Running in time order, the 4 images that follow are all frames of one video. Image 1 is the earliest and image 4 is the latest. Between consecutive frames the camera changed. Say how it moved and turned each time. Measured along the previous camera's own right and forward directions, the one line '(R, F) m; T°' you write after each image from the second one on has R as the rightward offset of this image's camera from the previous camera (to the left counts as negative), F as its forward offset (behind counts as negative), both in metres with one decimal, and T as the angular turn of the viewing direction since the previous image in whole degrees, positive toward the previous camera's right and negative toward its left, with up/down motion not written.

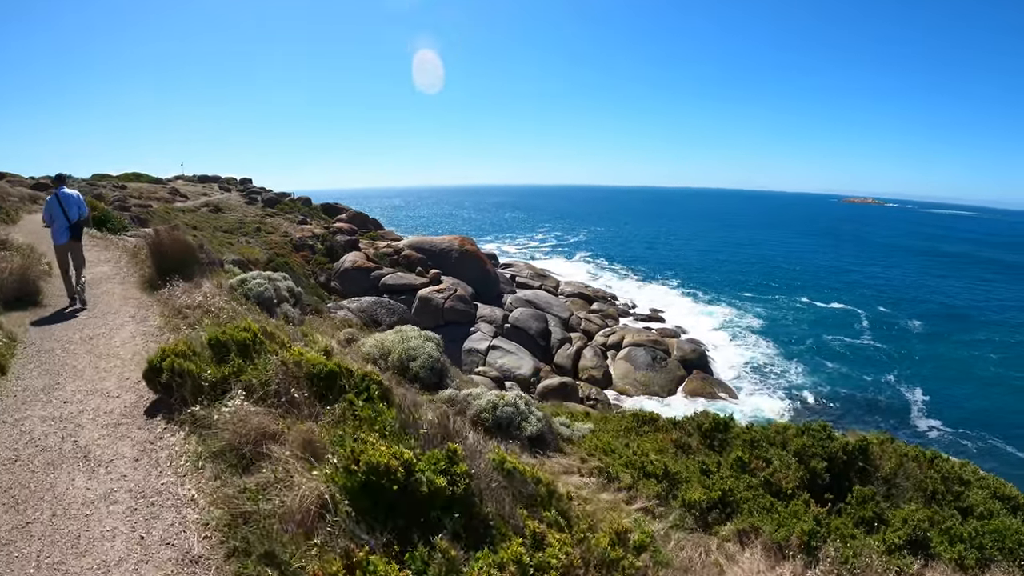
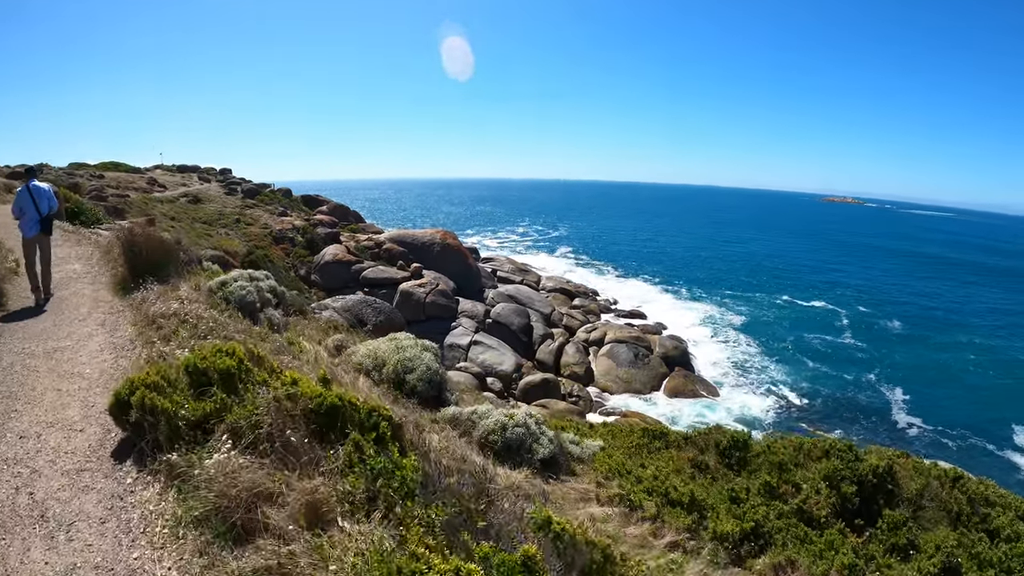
(-0.4, +0.6) m; +2°
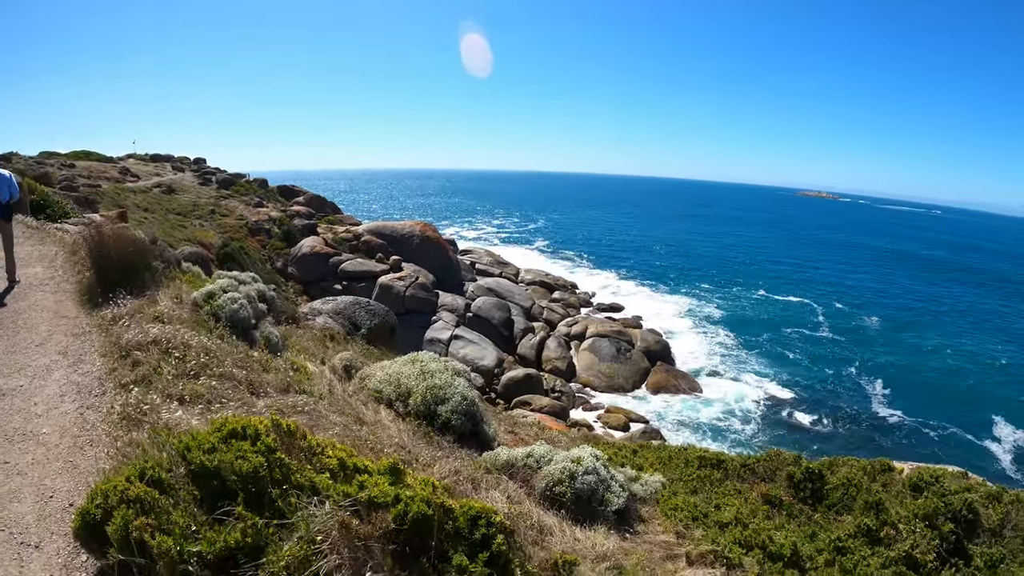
(-1.0, +1.2) m; +2°
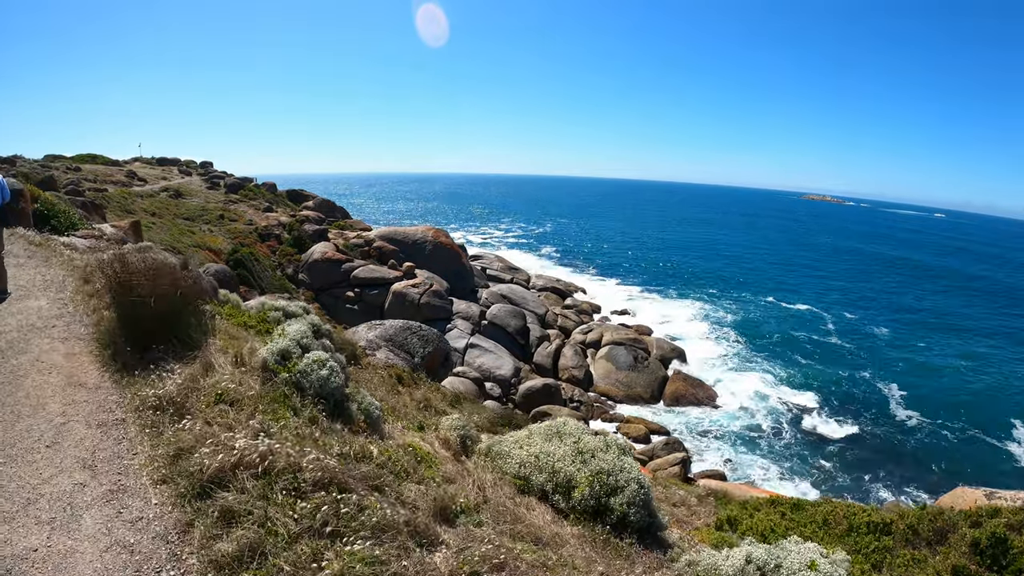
(-2.2, +2.5) m; 0°
